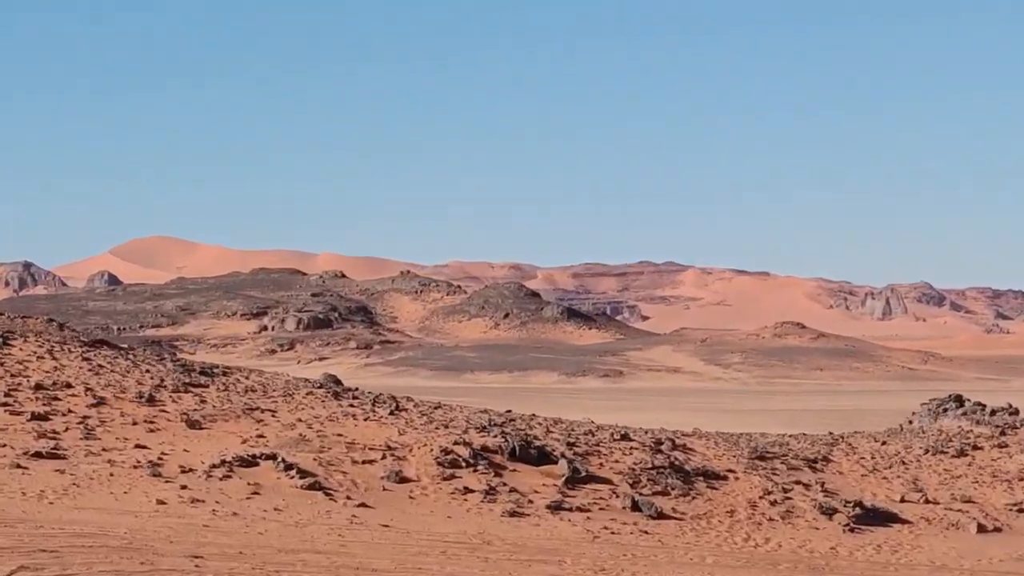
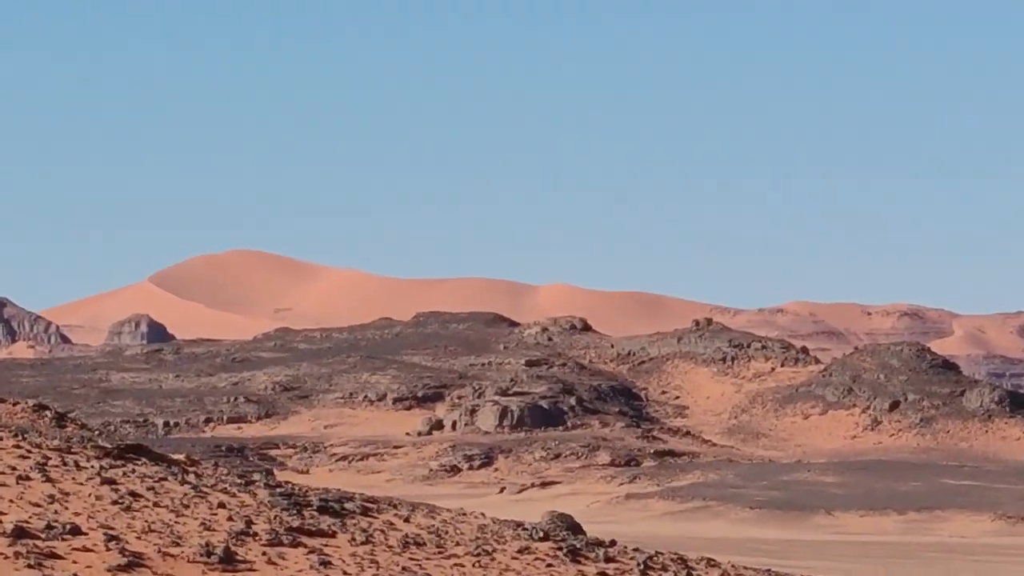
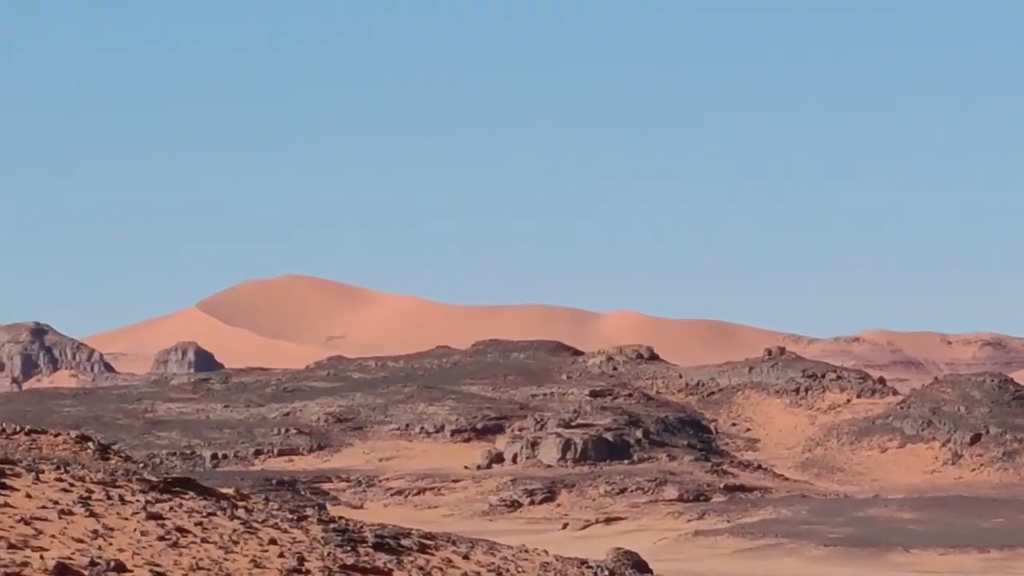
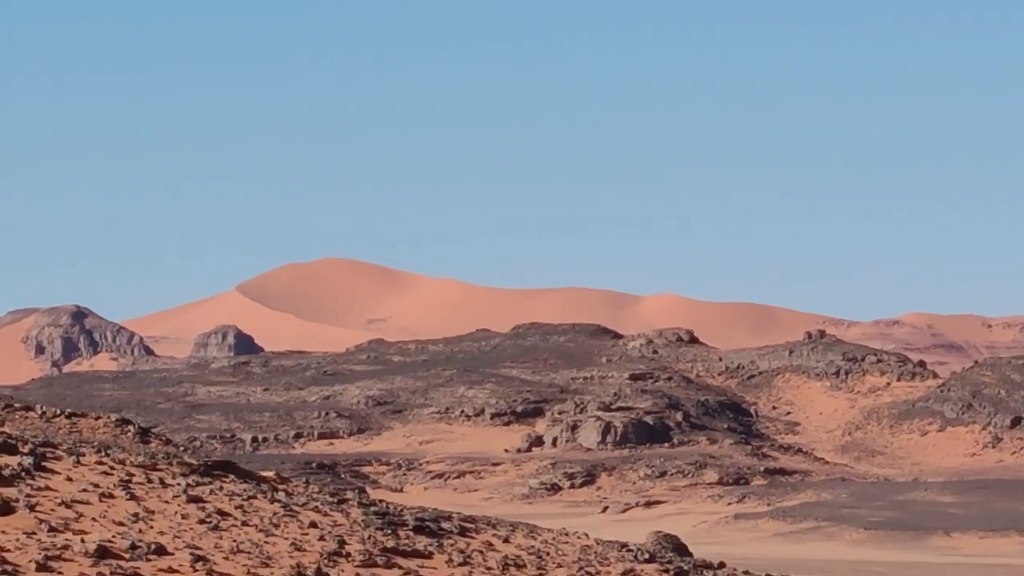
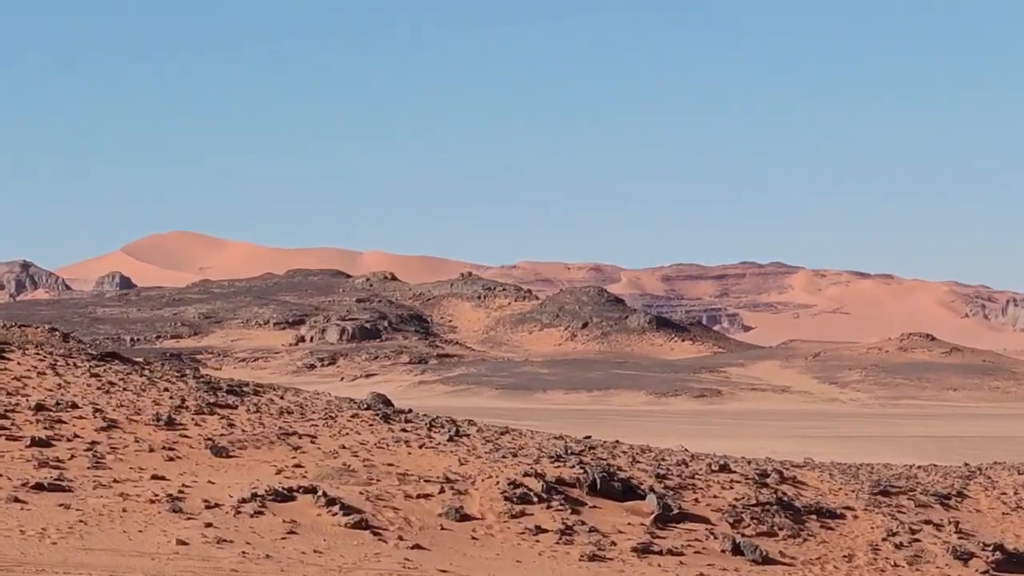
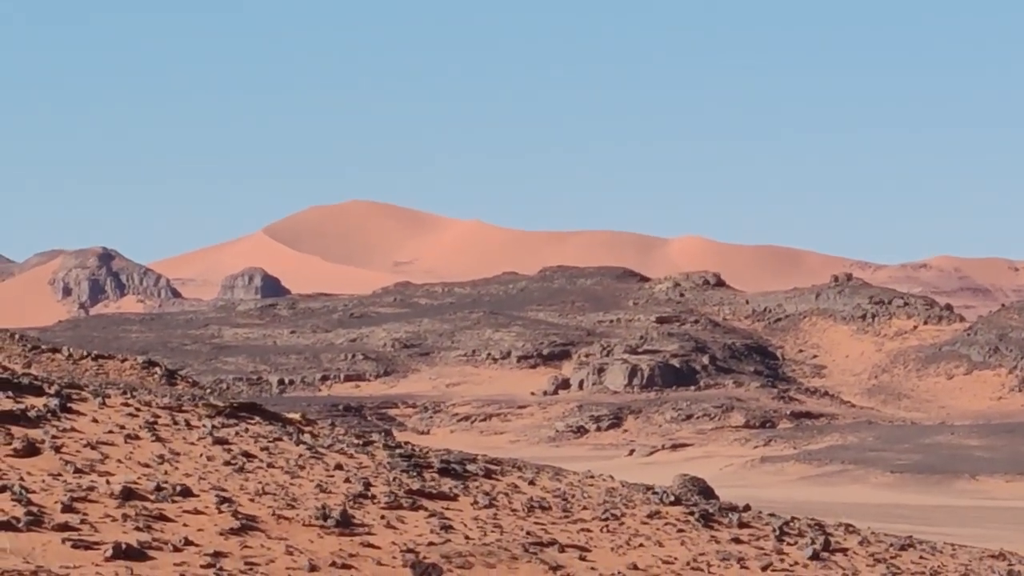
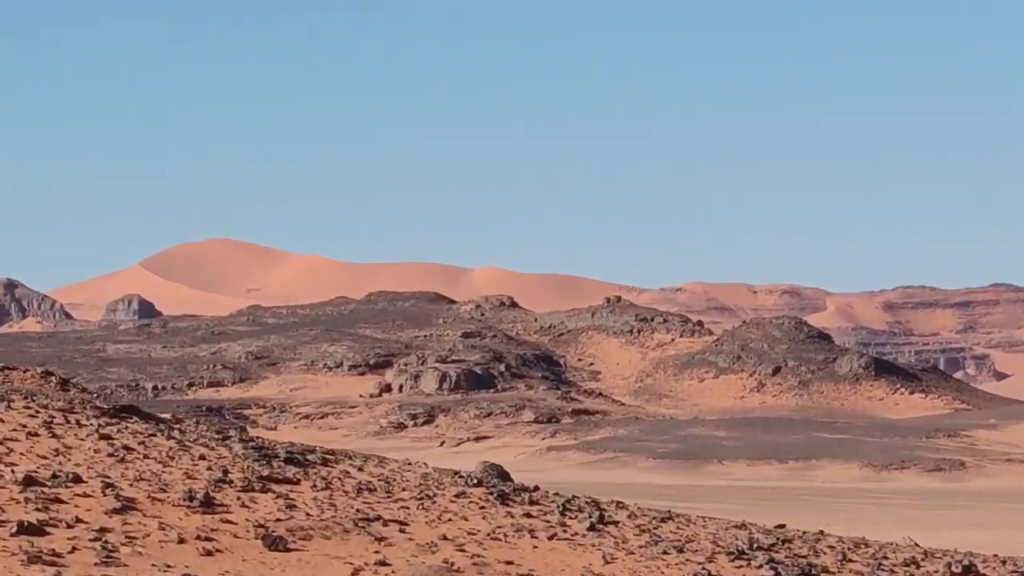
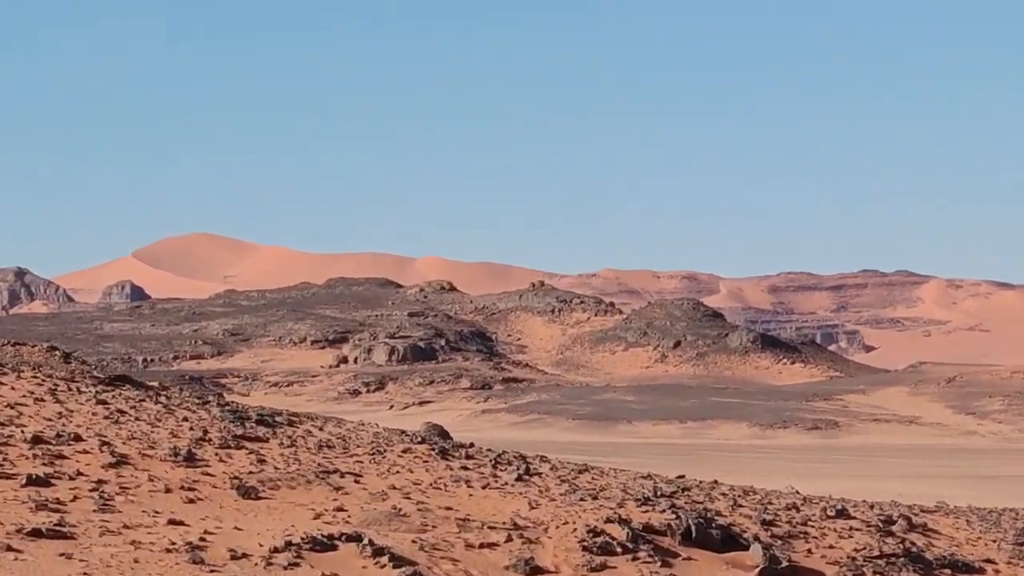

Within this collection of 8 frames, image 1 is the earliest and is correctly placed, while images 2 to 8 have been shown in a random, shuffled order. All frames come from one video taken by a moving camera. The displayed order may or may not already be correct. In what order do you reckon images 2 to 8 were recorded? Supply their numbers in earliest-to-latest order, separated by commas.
5, 8, 7, 2, 3, 4, 6
